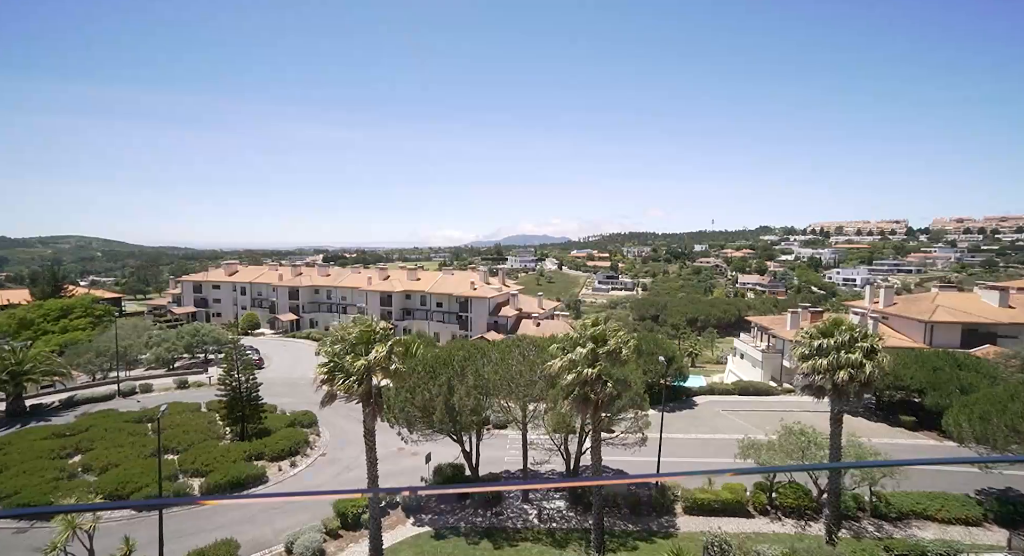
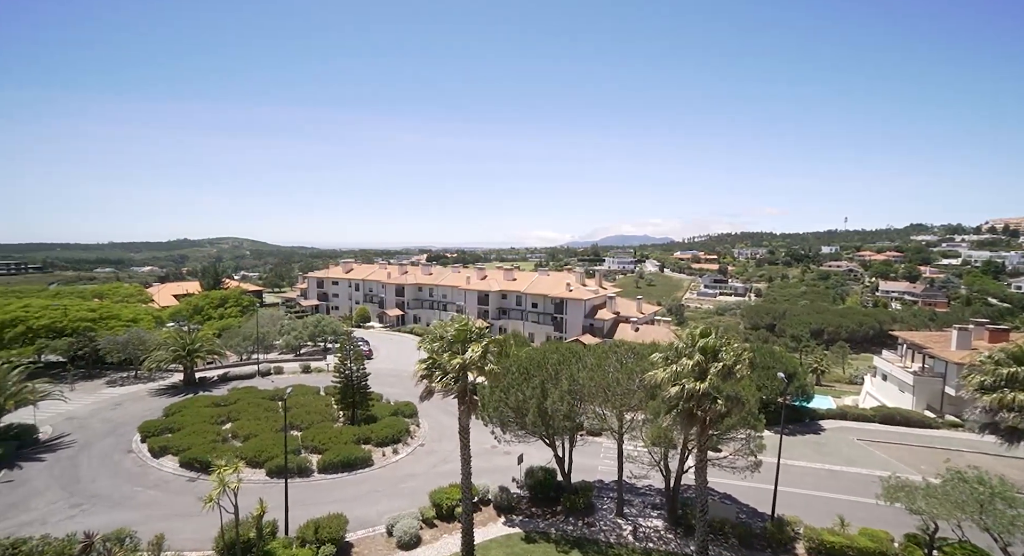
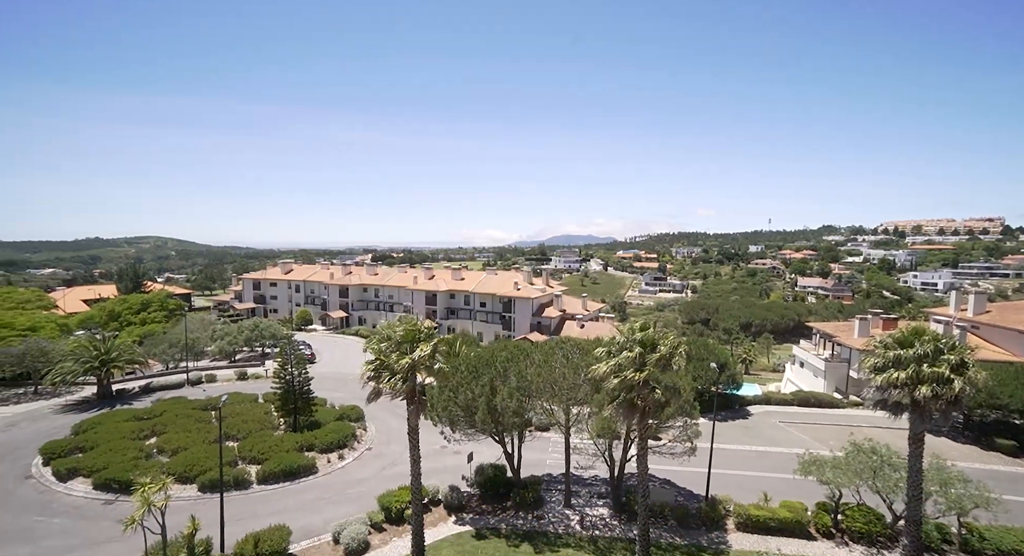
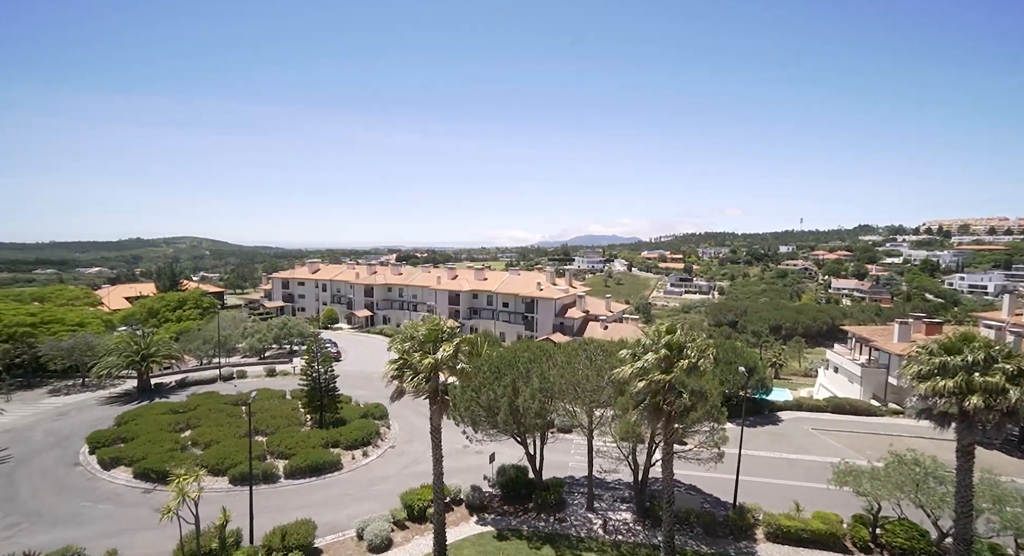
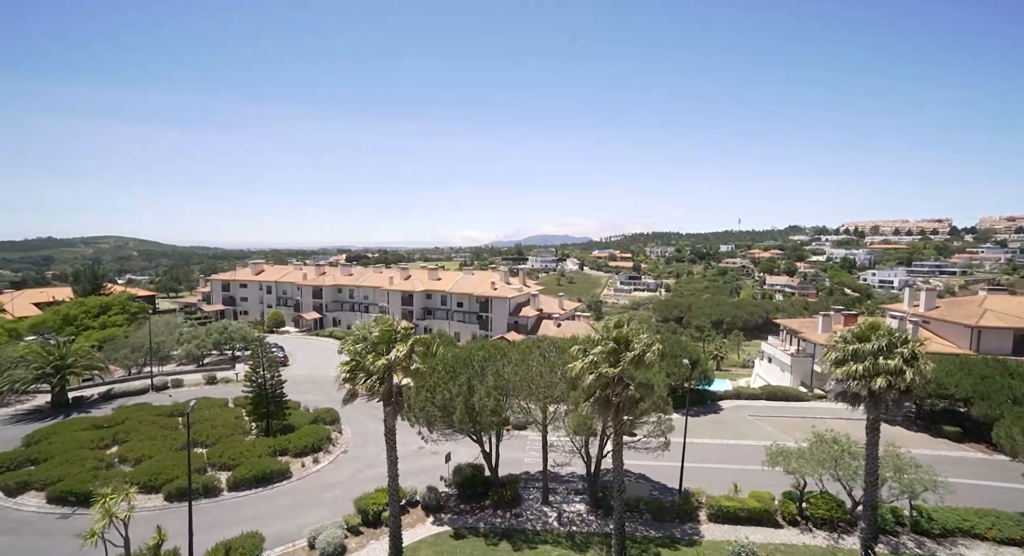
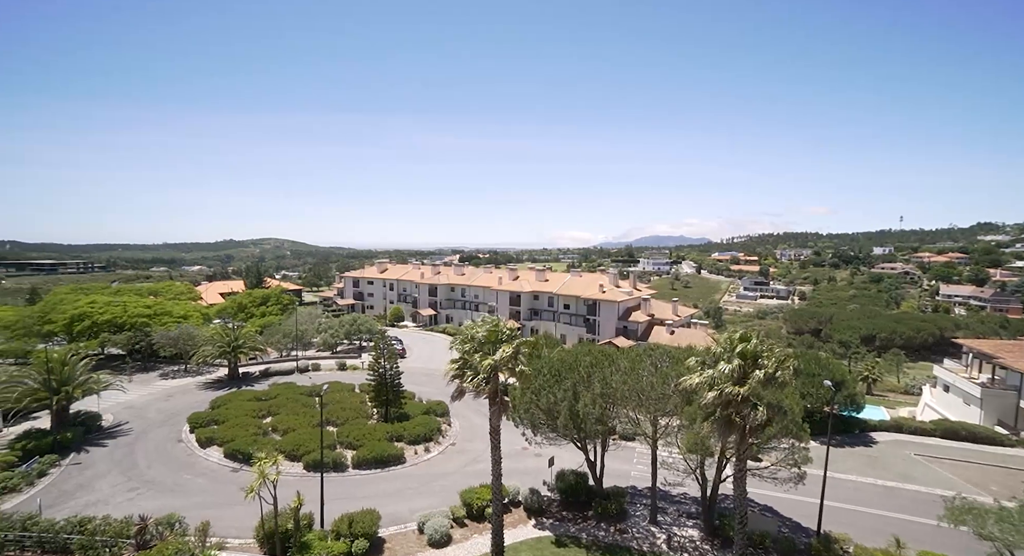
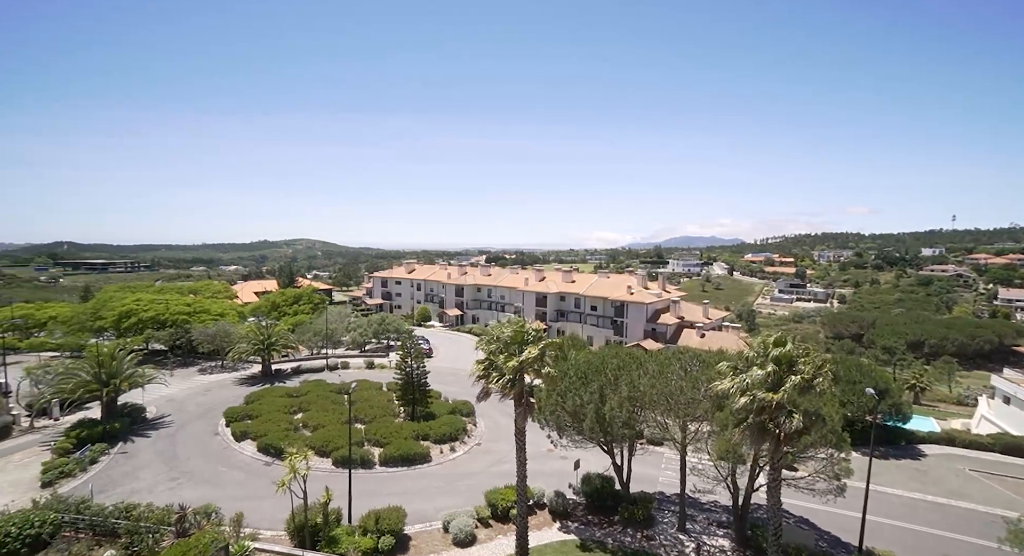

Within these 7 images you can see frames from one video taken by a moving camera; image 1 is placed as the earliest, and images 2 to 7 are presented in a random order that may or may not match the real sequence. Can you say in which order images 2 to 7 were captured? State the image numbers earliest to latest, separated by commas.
5, 3, 4, 2, 6, 7
